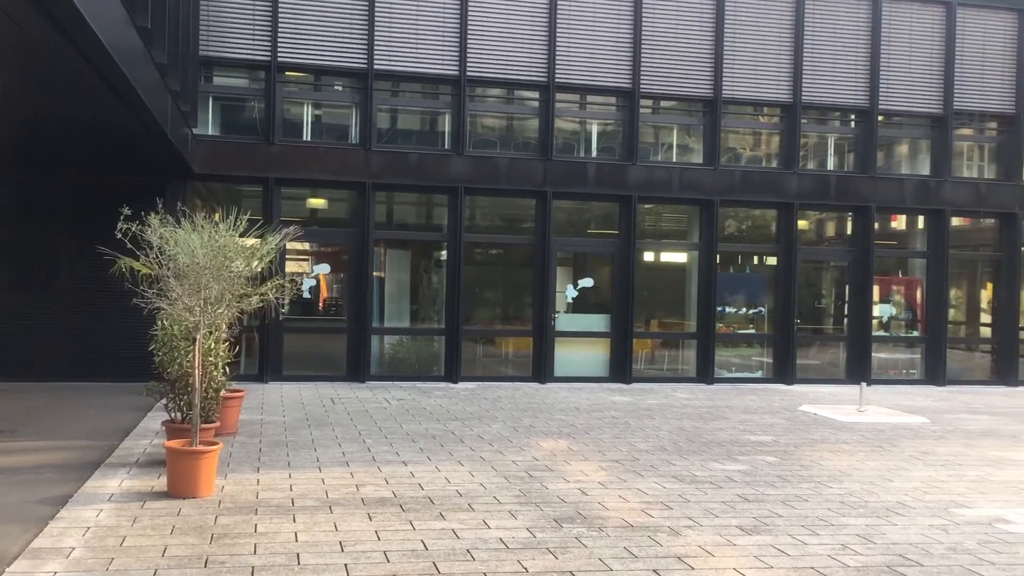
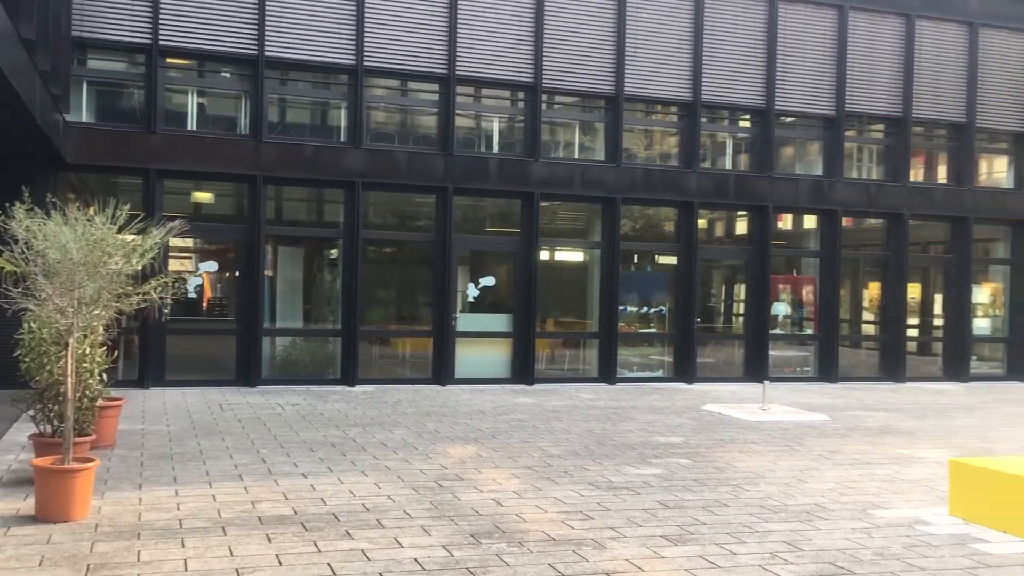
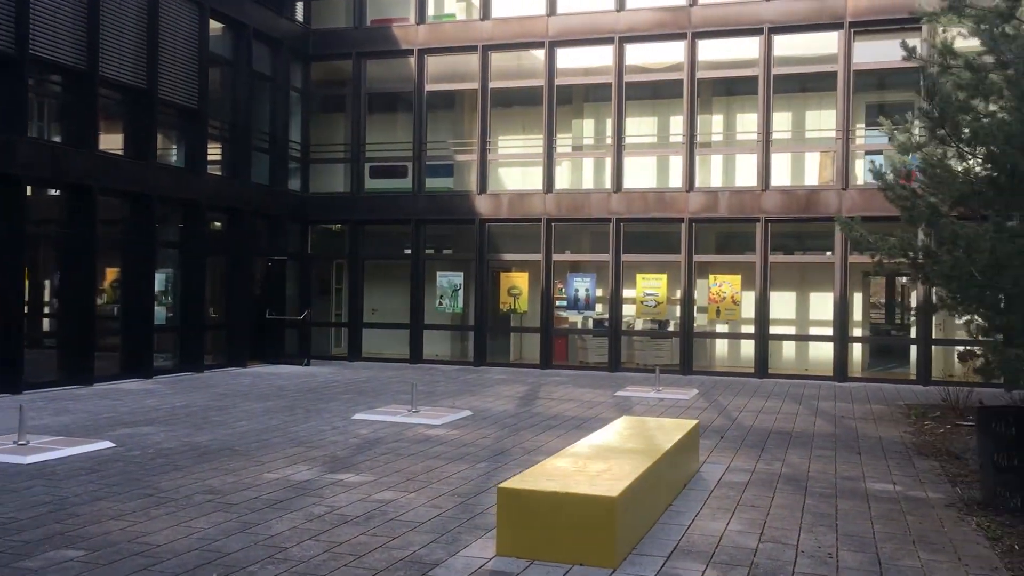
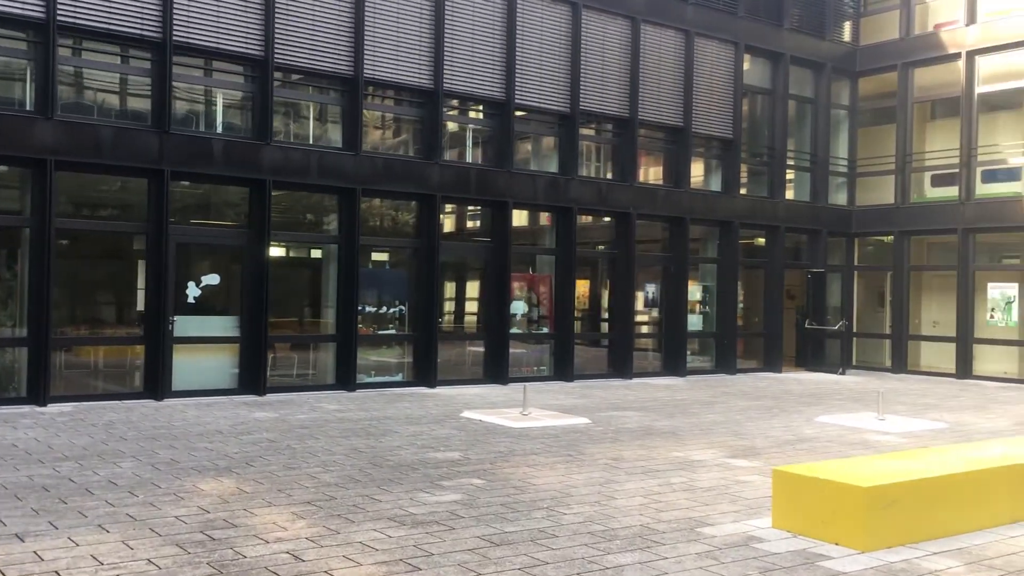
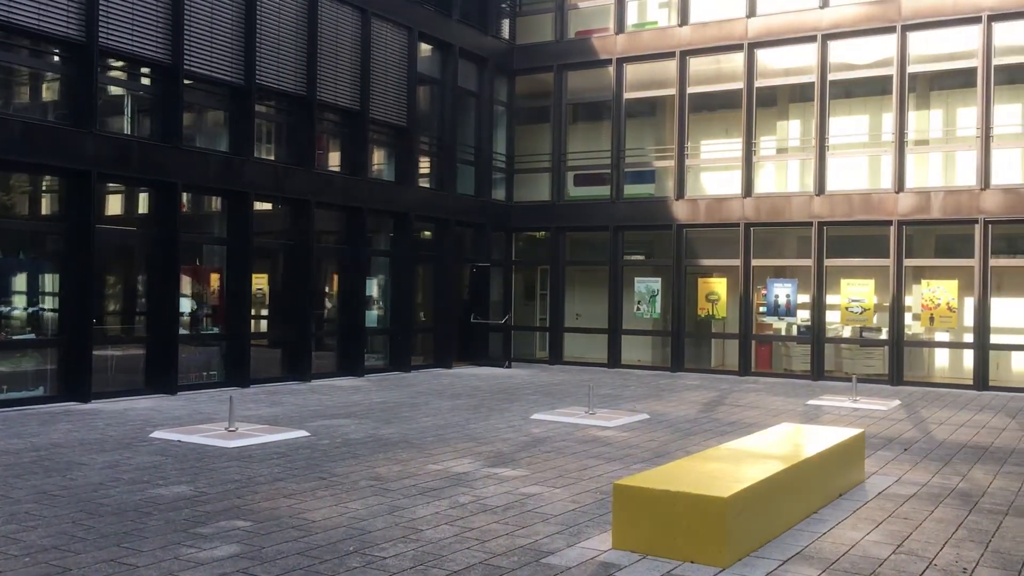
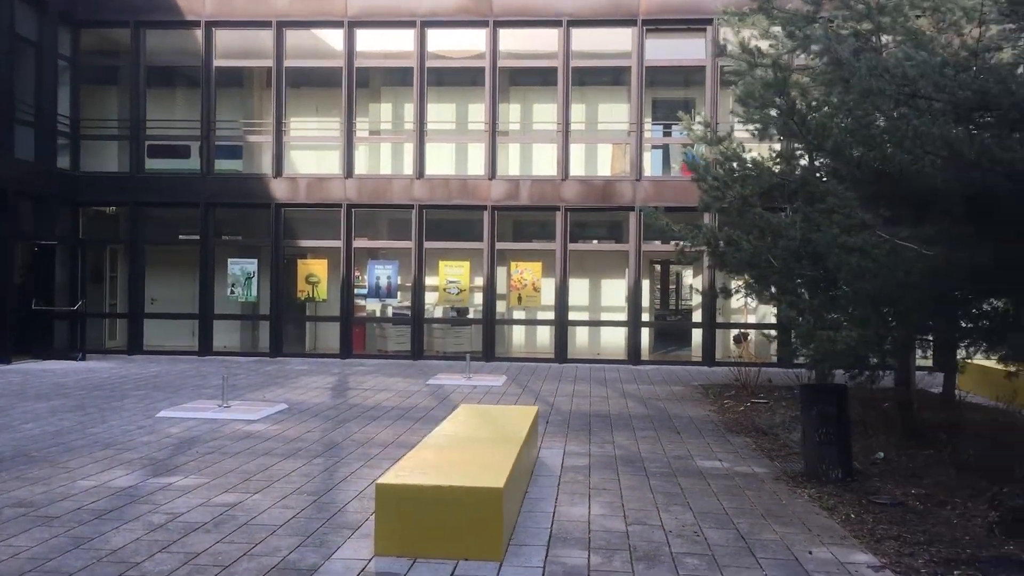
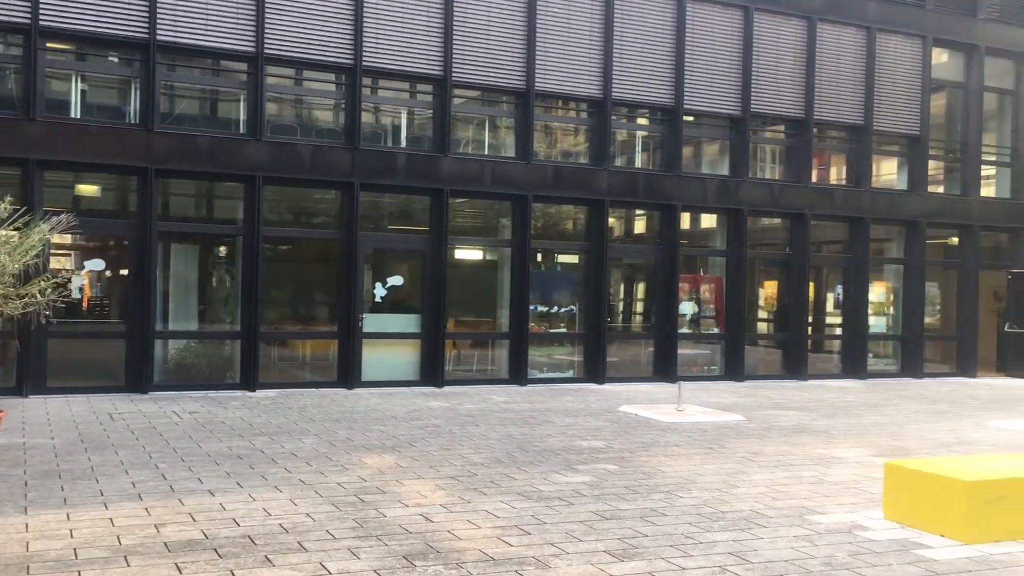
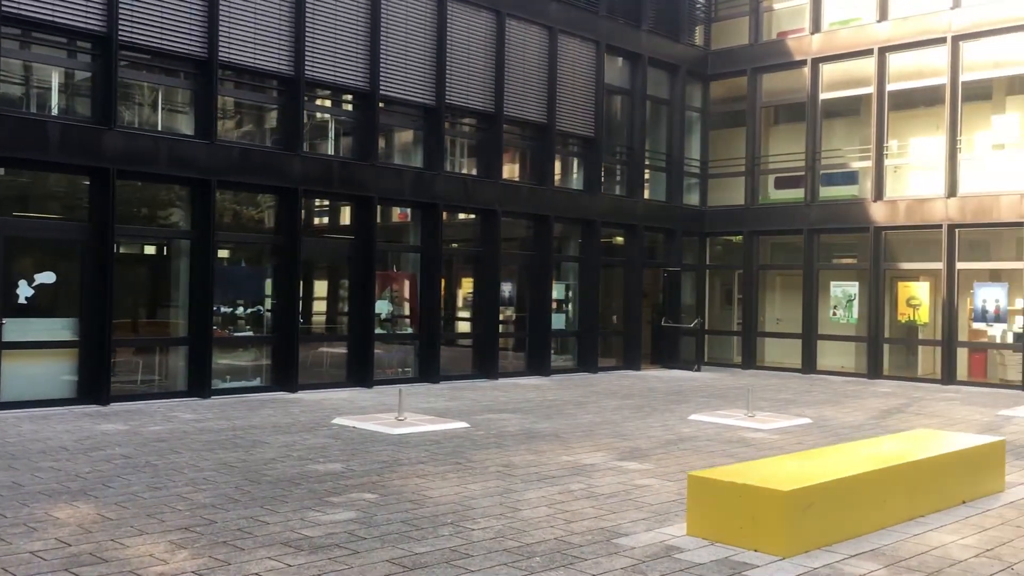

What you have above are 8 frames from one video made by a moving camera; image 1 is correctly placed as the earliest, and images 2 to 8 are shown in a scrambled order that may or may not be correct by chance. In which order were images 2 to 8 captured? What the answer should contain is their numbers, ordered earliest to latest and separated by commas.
2, 7, 4, 8, 5, 3, 6
